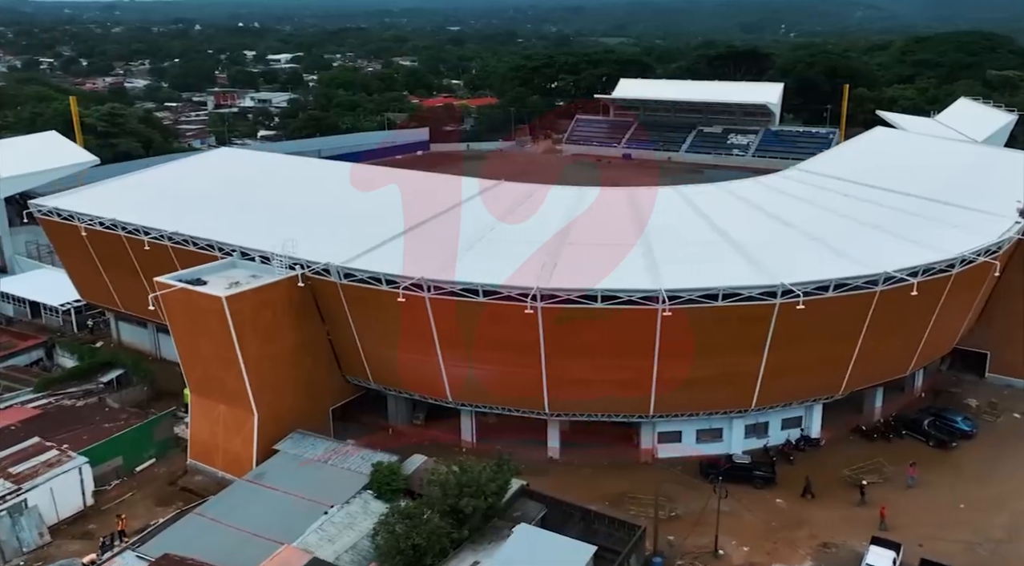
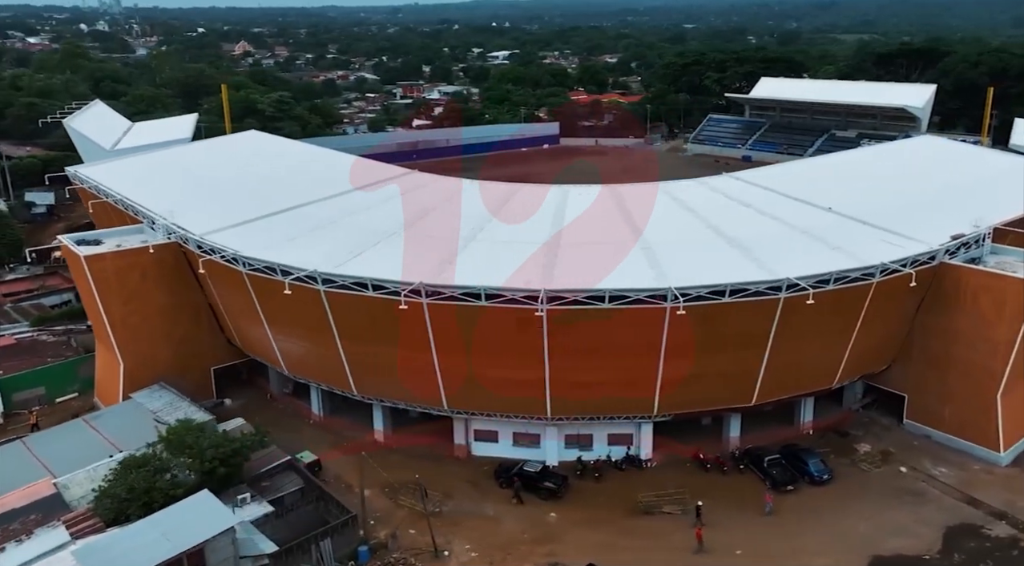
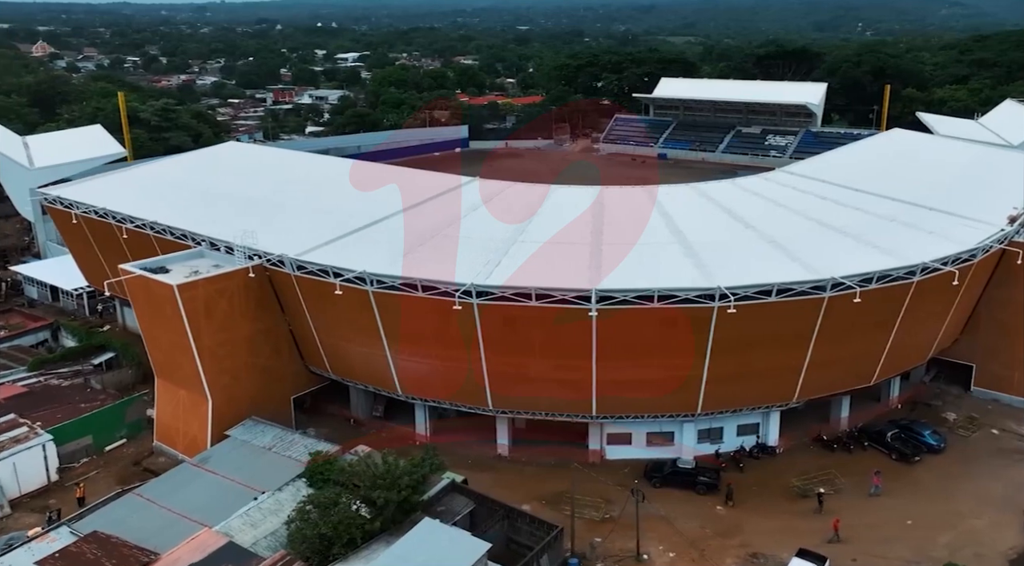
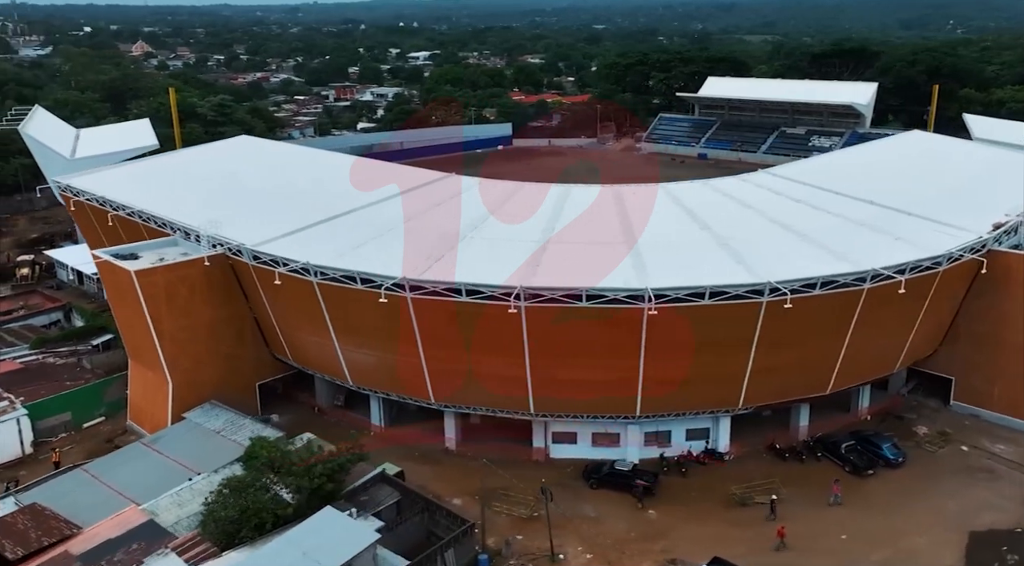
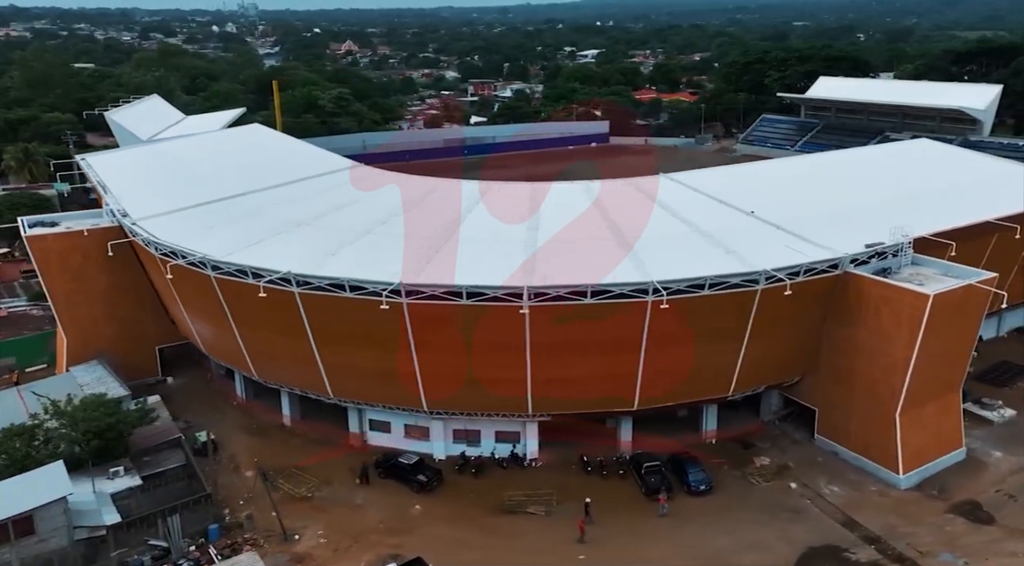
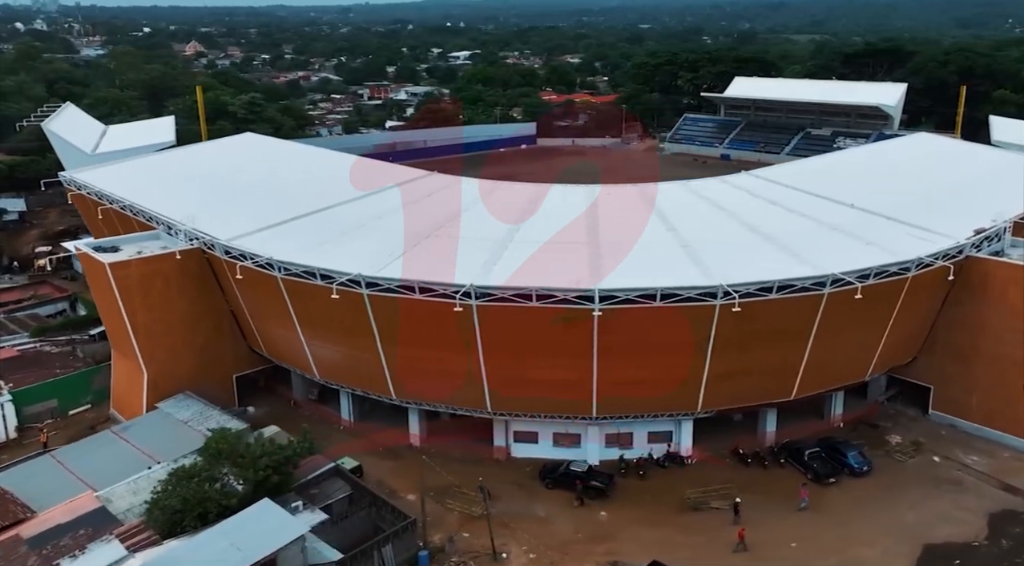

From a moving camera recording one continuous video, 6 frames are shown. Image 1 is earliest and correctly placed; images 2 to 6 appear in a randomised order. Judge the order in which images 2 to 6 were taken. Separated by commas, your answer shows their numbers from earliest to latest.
3, 4, 6, 2, 5
